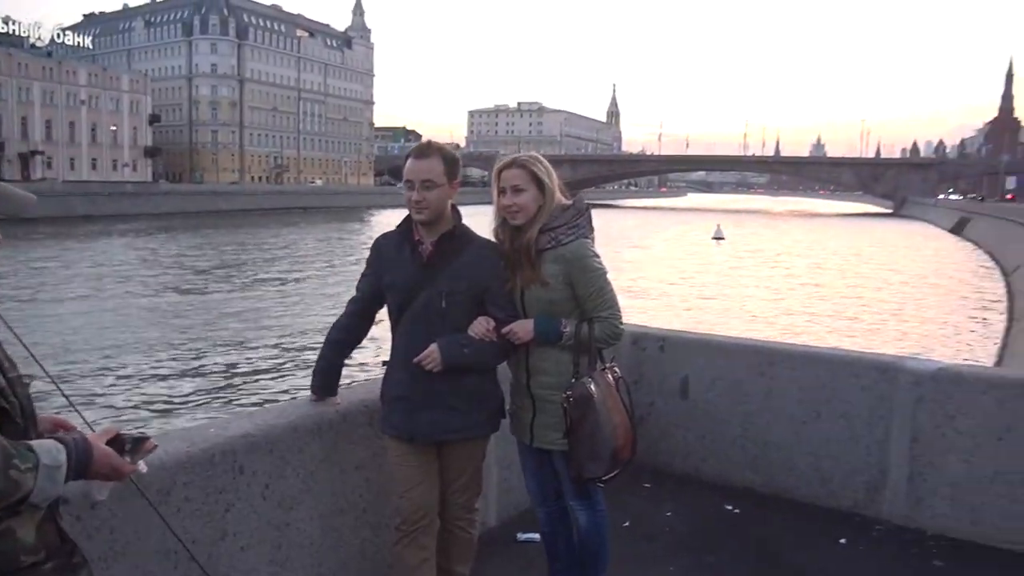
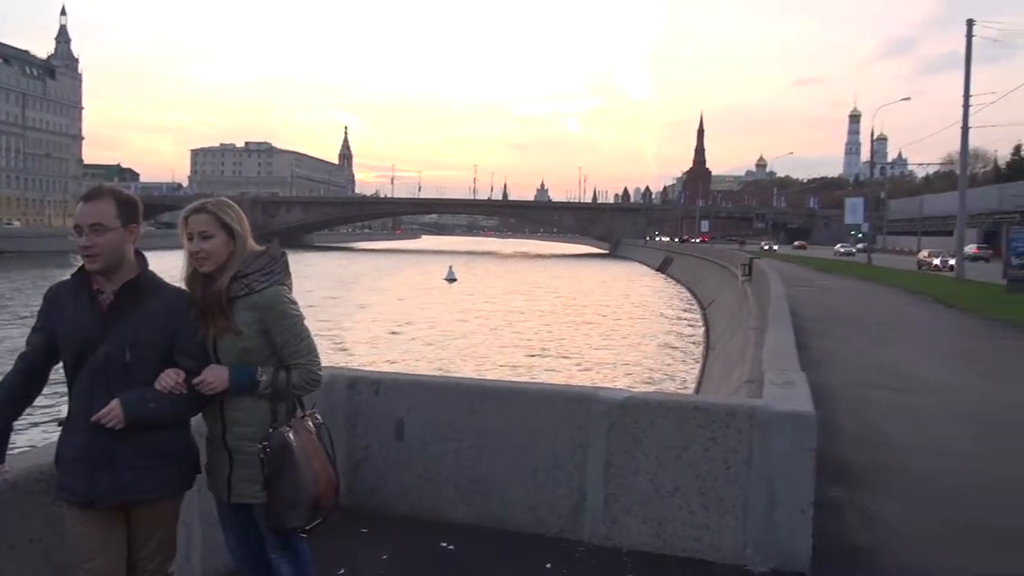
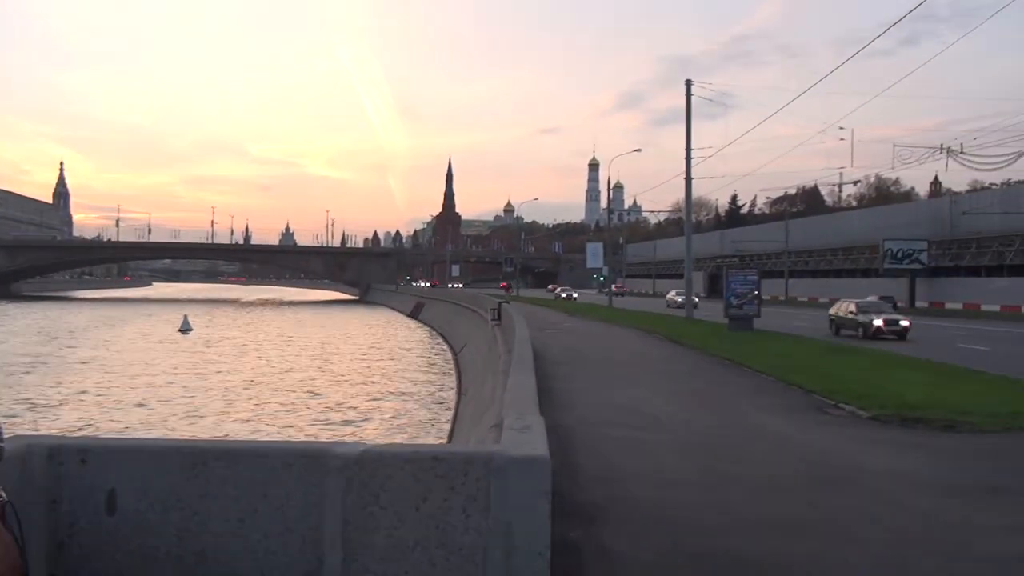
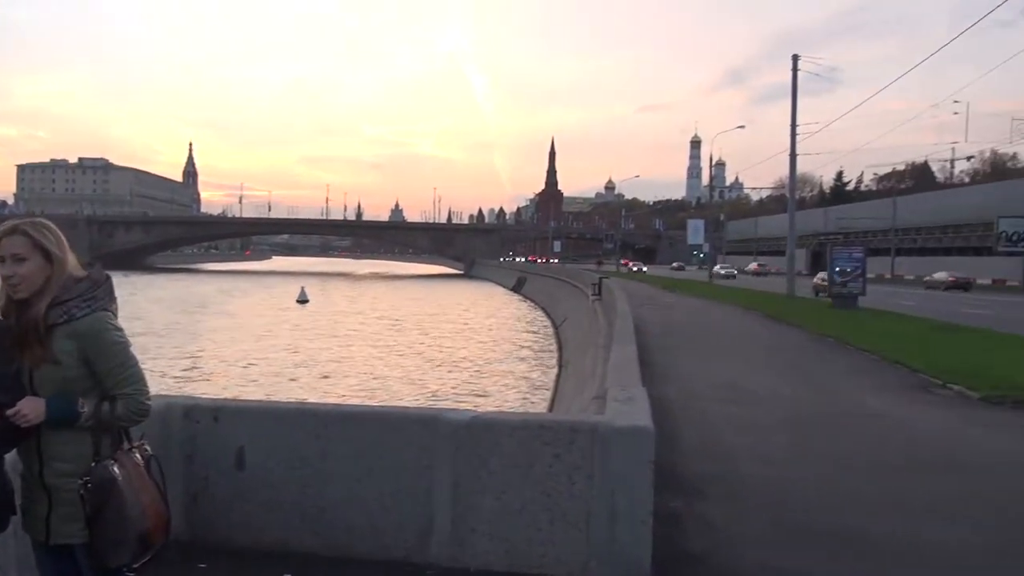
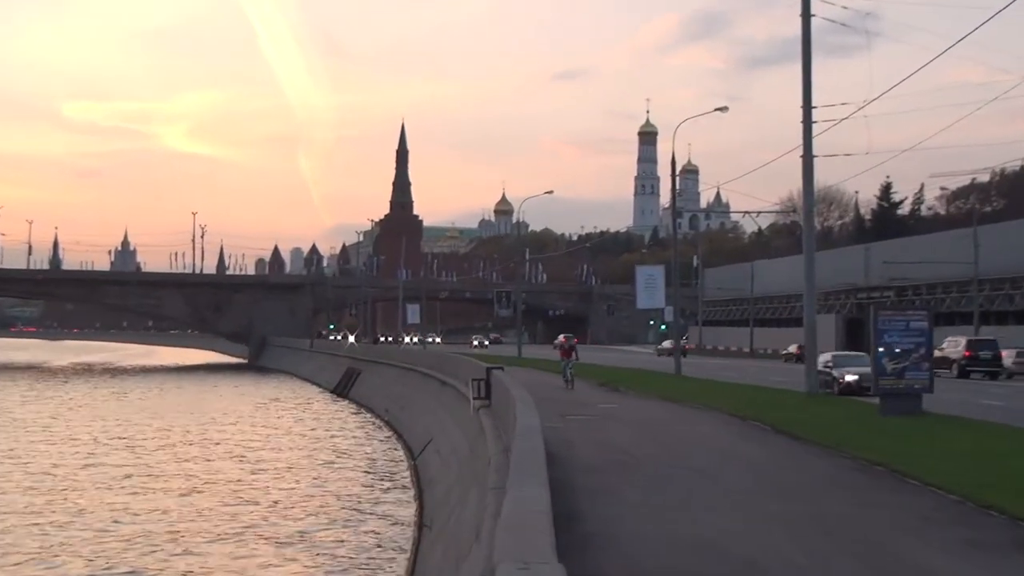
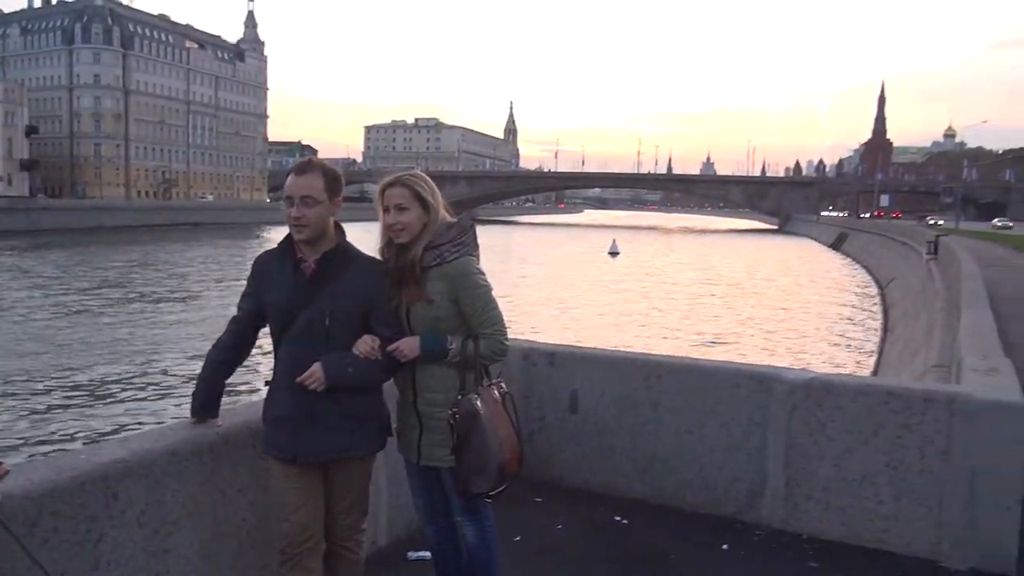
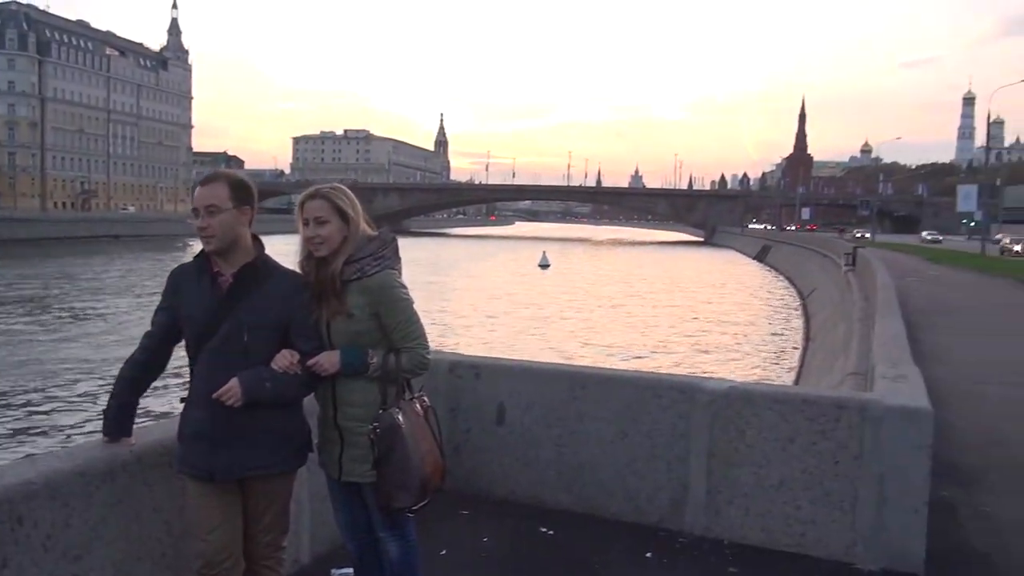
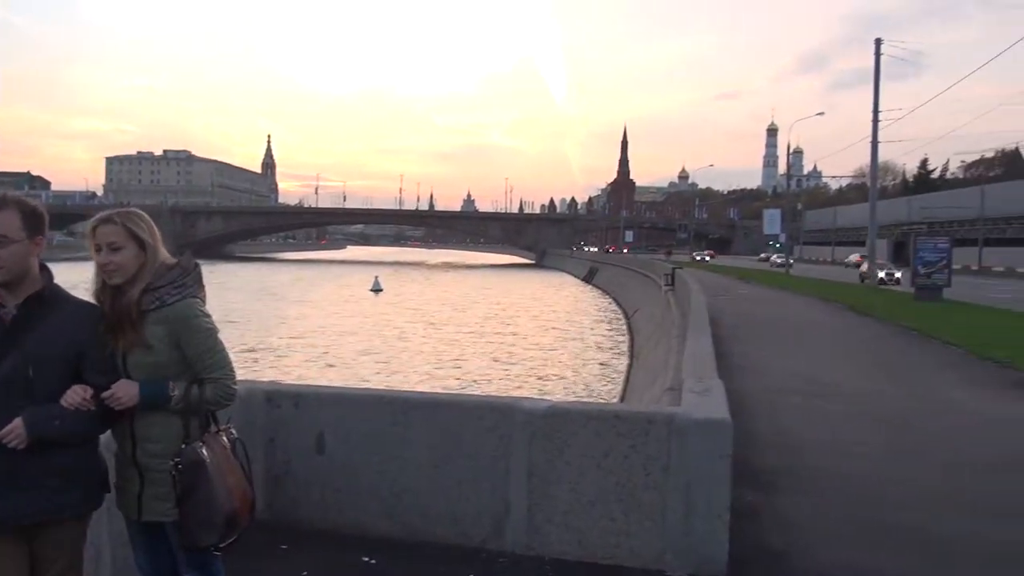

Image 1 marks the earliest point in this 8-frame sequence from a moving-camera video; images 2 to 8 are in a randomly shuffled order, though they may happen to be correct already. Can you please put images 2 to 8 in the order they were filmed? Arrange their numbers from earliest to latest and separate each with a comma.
6, 7, 2, 8, 4, 3, 5
